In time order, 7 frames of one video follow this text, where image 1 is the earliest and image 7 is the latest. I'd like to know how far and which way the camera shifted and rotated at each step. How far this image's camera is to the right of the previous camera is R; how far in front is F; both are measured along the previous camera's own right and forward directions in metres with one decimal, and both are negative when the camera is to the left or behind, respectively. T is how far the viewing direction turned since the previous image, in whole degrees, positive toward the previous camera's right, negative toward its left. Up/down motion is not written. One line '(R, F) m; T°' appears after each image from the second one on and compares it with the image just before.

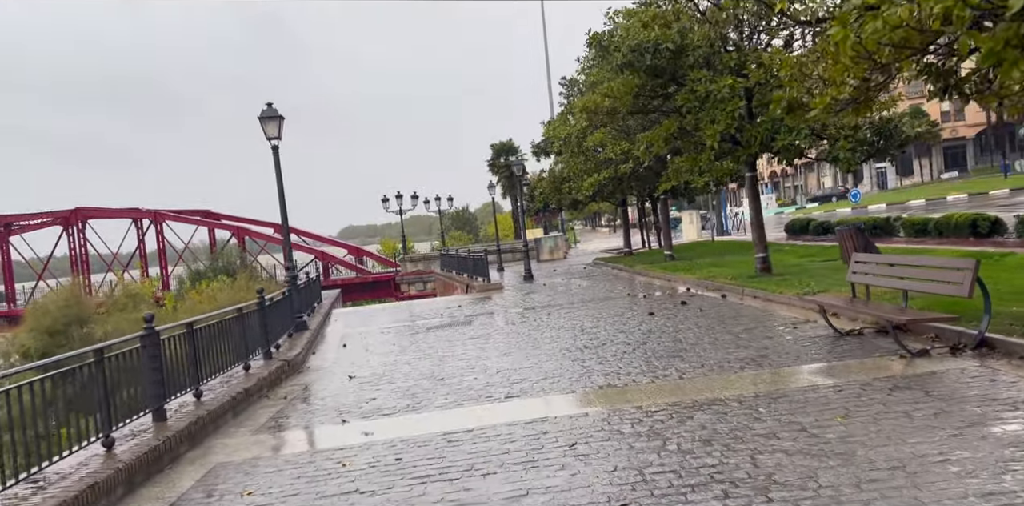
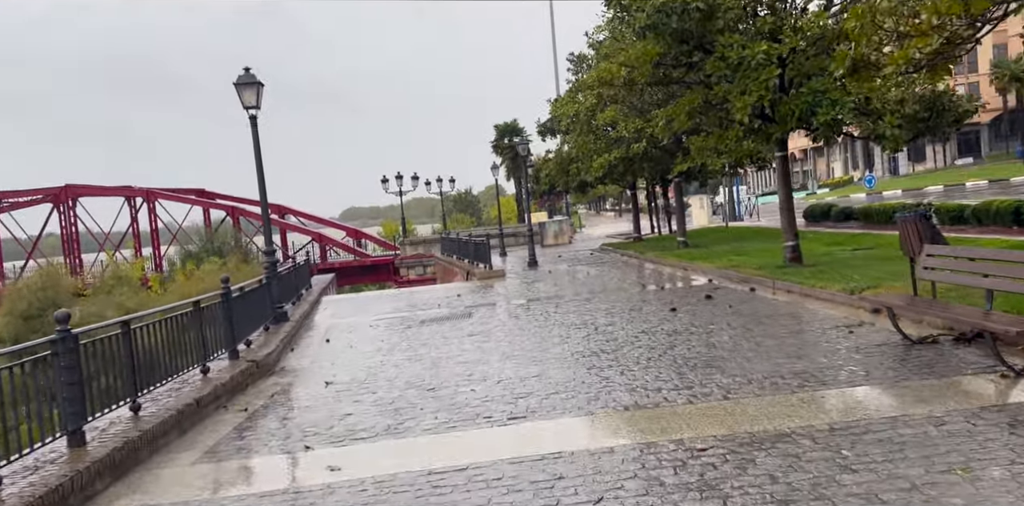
(0.0, +1.6) m; 0°
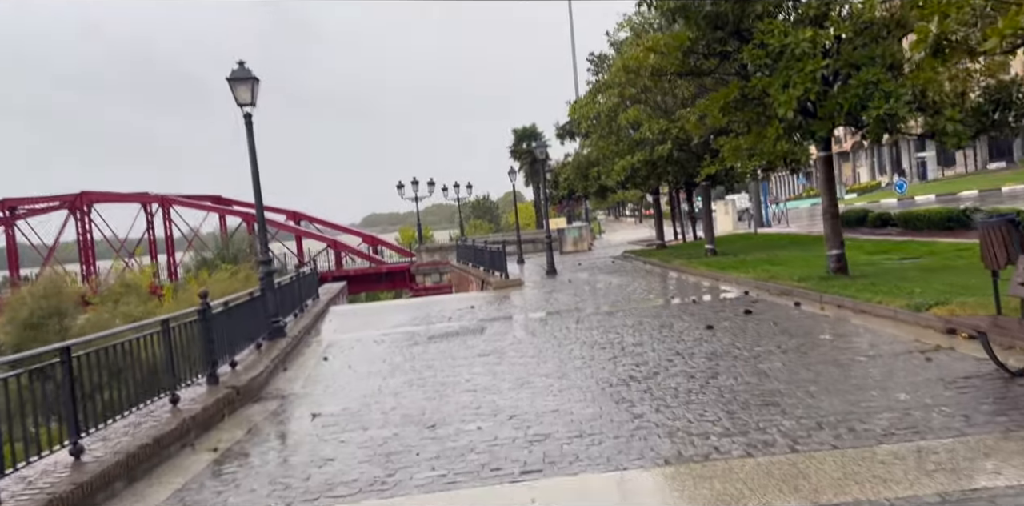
(0.0, +1.3) m; -1°
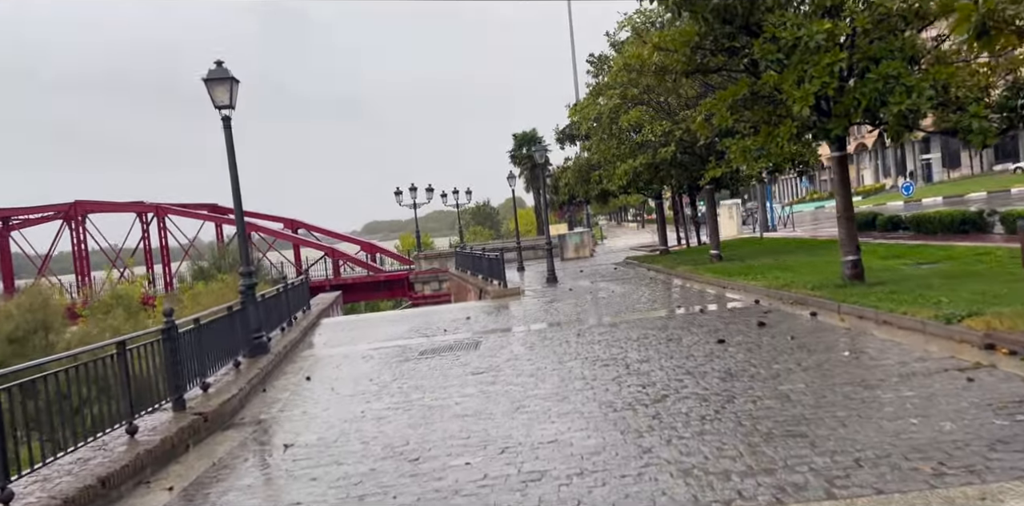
(+0.1, +0.8) m; 0°
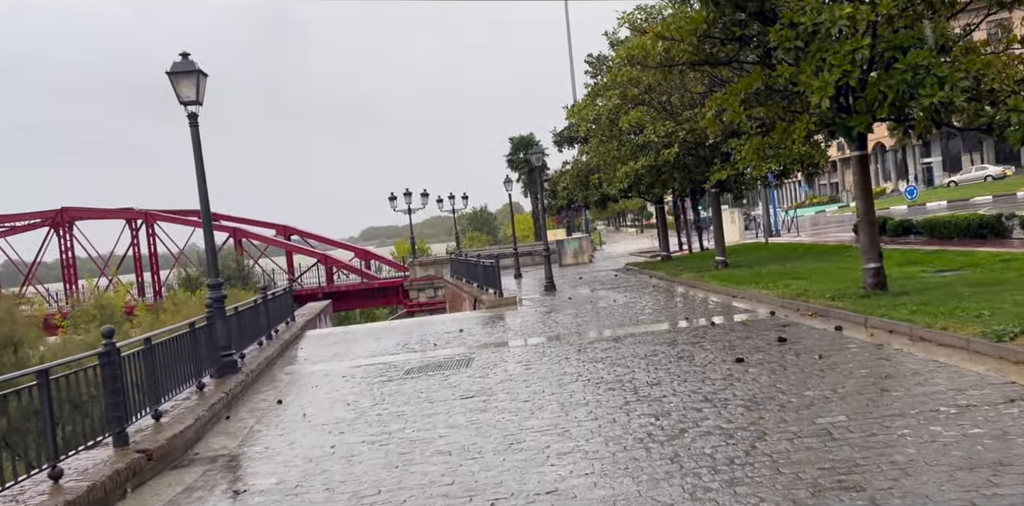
(+0.1, +1.1) m; 0°
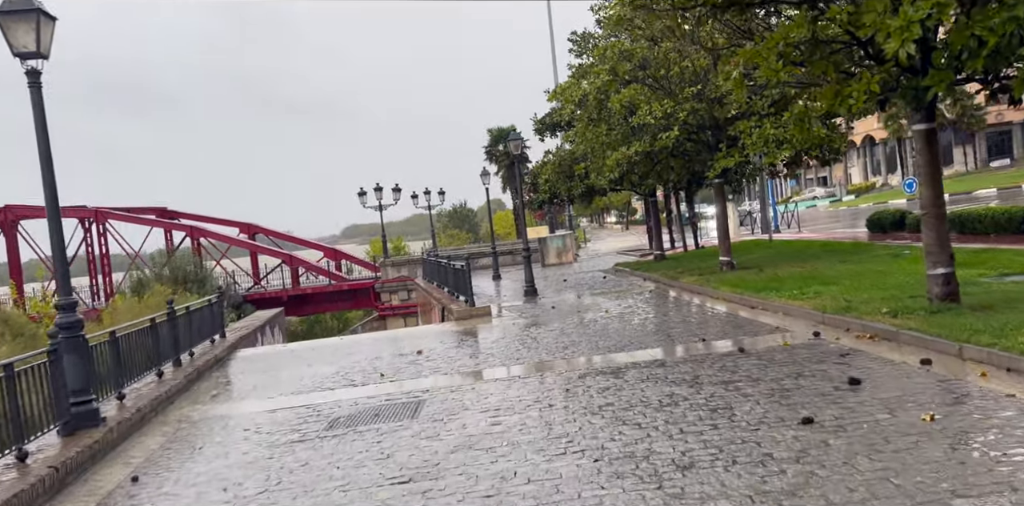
(+0.2, +3.1) m; +1°
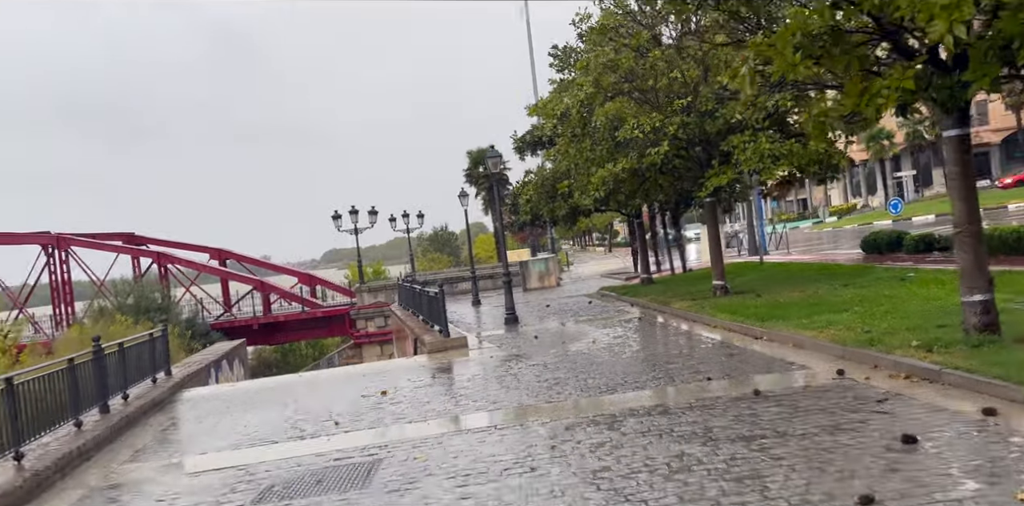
(+0.1, +1.4) m; +1°
